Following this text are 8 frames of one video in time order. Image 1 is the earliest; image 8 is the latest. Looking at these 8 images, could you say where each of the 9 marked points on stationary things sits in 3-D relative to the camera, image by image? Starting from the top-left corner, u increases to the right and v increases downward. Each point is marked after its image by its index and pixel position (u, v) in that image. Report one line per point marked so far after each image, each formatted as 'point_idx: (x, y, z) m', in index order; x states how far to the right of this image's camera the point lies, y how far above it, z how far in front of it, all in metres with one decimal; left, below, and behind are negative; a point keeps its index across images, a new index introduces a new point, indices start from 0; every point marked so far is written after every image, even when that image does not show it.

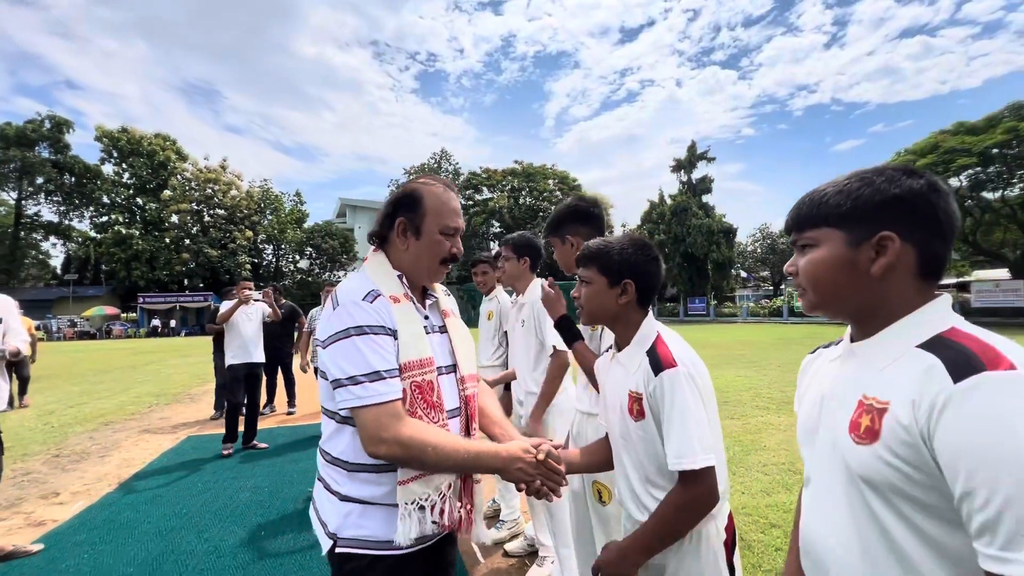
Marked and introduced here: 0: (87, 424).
0: (-5.8, -1.9, +7.2) m
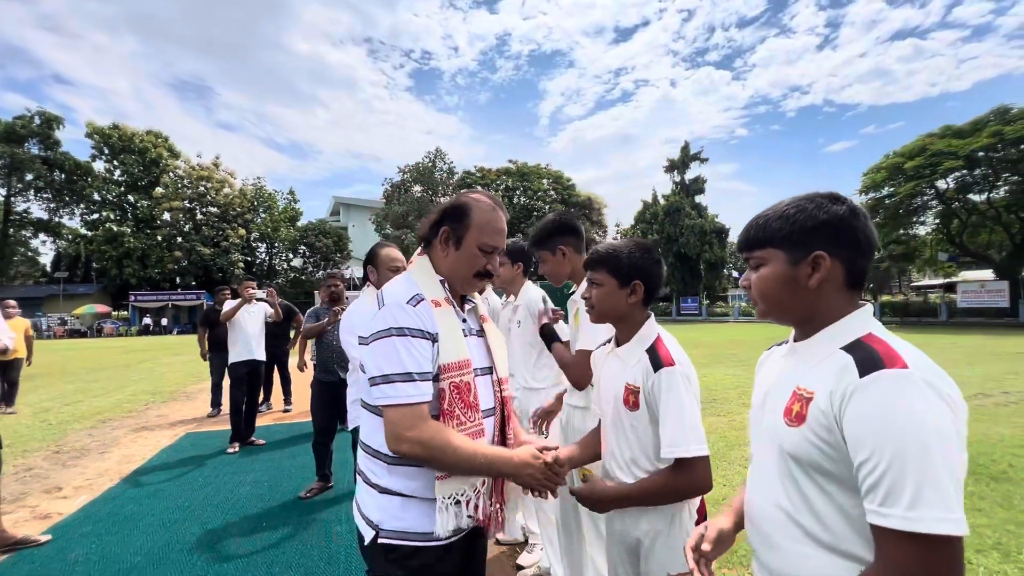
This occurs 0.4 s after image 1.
0: (-5.9, -1.8, +7.3) m
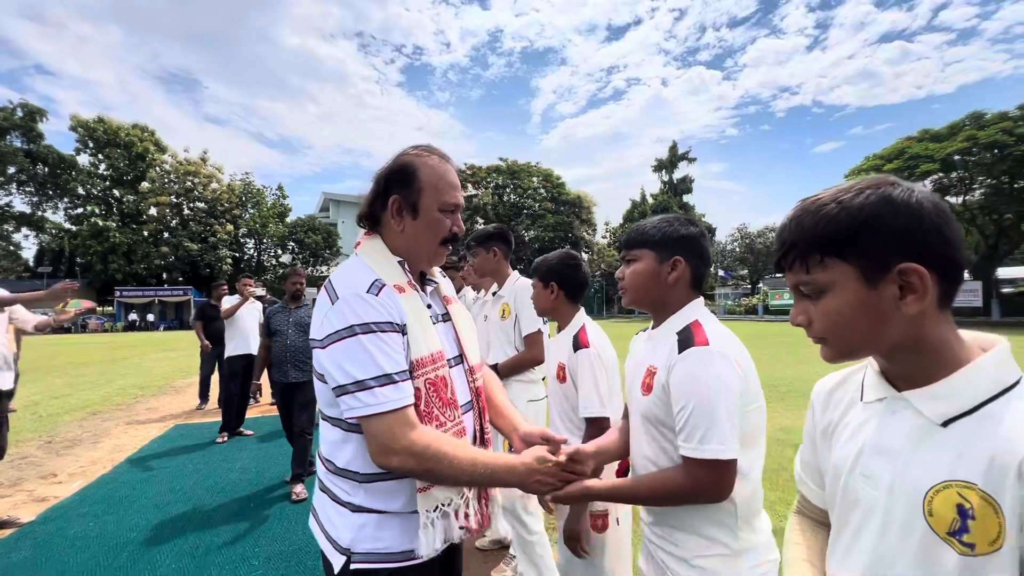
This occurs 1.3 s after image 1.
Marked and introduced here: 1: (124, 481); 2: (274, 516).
0: (-6.2, -1.8, +7.5) m
1: (-3.2, -1.6, +4.3) m
2: (-1.6, -1.6, +3.6) m
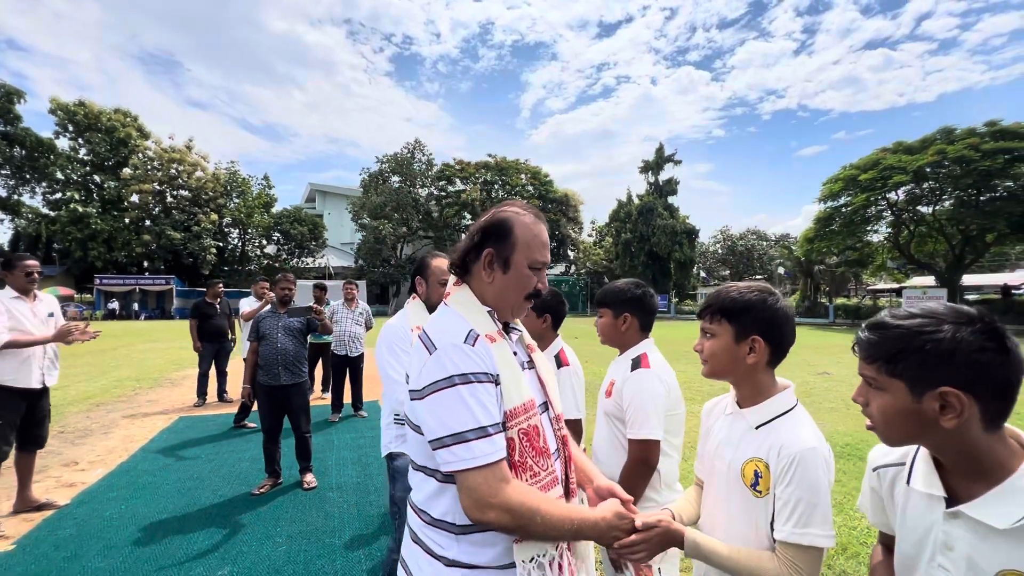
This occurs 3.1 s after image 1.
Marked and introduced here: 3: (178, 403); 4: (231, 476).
0: (-6.4, -1.7, +7.8) m
1: (-3.3, -1.6, +4.7) m
2: (-1.7, -1.6, +4.1) m
3: (-5.1, -1.8, +8.1) m
4: (-2.4, -1.6, +4.5) m
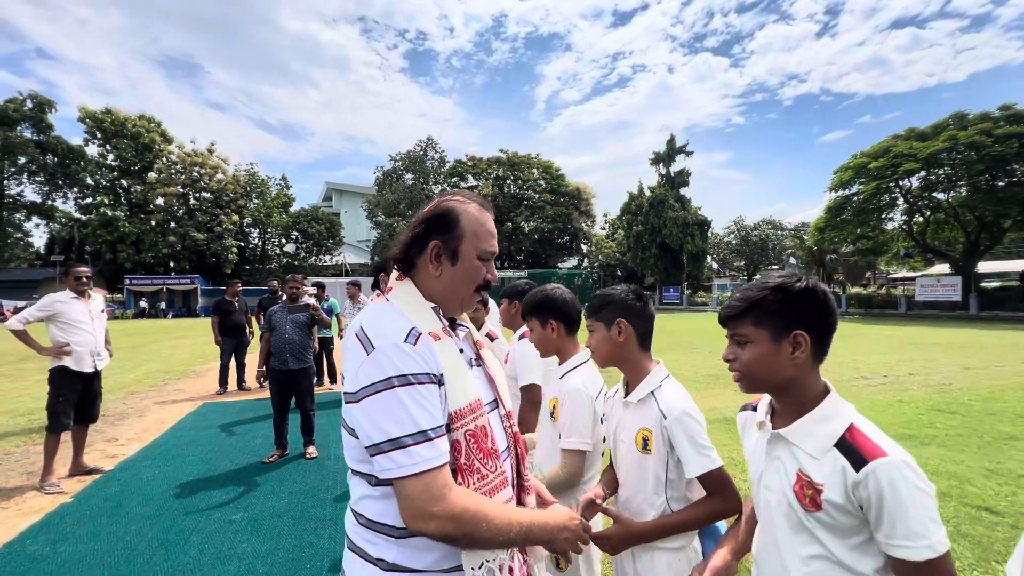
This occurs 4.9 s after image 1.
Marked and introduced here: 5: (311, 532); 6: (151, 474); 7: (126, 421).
0: (-6.6, -1.7, +8.7) m
1: (-3.5, -1.6, +5.5) m
2: (-2.0, -1.6, +4.8) m
3: (-5.3, -1.8, +8.9) m
4: (-2.7, -1.6, +5.3) m
5: (-1.4, -1.7, +3.7) m
6: (-3.2, -1.6, +4.6) m
7: (-4.9, -1.7, +6.7) m
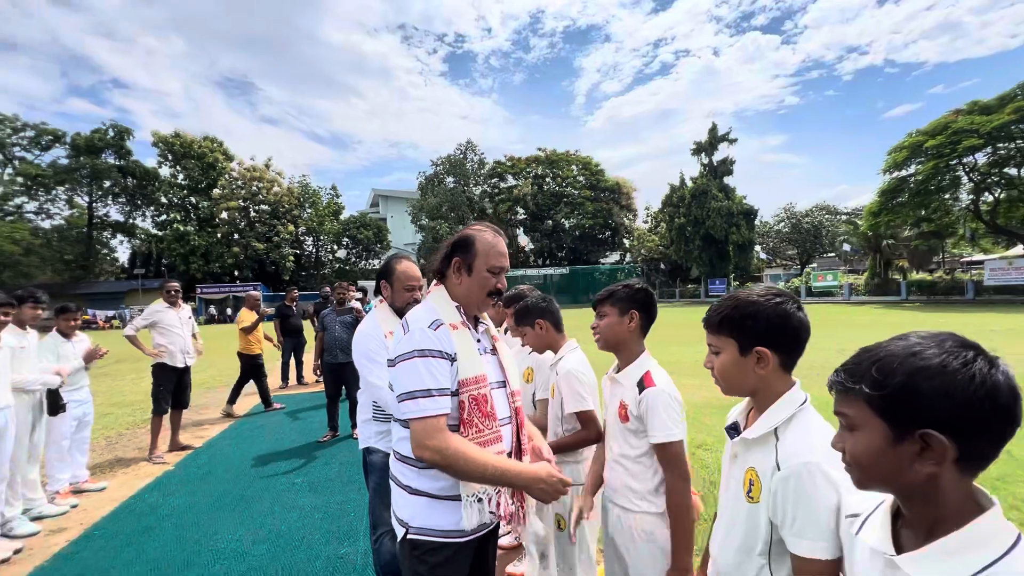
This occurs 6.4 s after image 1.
0: (-6.0, -1.9, +10.0) m
1: (-3.3, -1.7, +6.5) m
2: (-1.8, -1.7, +5.7) m
3: (-4.7, -1.9, +10.1) m
4: (-2.5, -1.7, +6.3) m
5: (-1.4, -1.7, +4.5) m
6: (-3.0, -1.7, +5.6) m
7: (-4.6, -1.8, +7.8) m
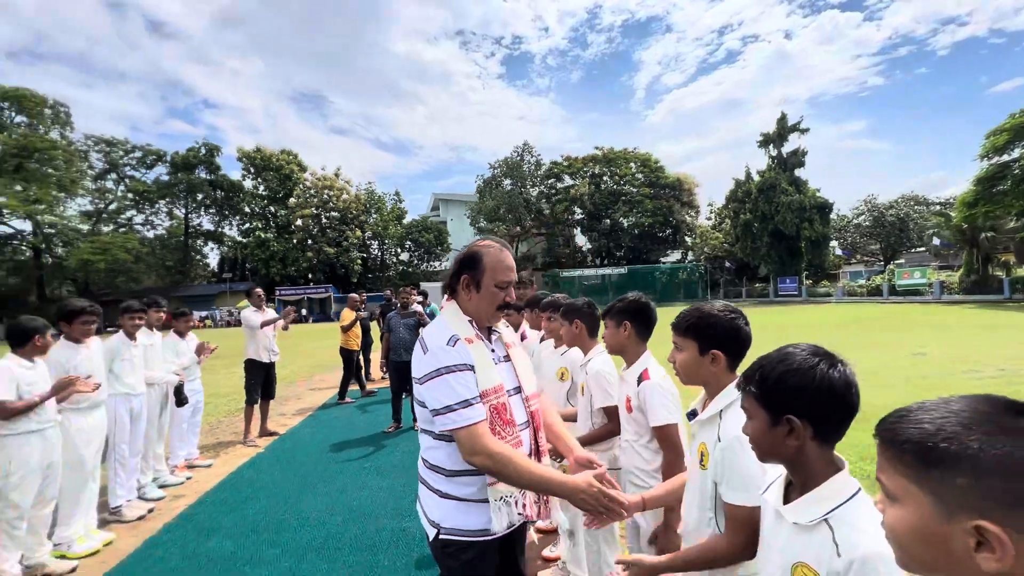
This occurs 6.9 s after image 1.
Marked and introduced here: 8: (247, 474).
0: (-5.0, -2.0, +11.1) m
1: (-2.6, -1.8, +7.3) m
2: (-1.3, -1.8, +6.4) m
3: (-3.6, -2.0, +11.0) m
4: (-1.9, -1.8, +7.0) m
5: (-1.0, -1.8, +5.1) m
6: (-2.5, -1.8, +6.4) m
7: (-3.8, -1.9, +8.8) m
8: (-2.7, -1.9, +5.3) m
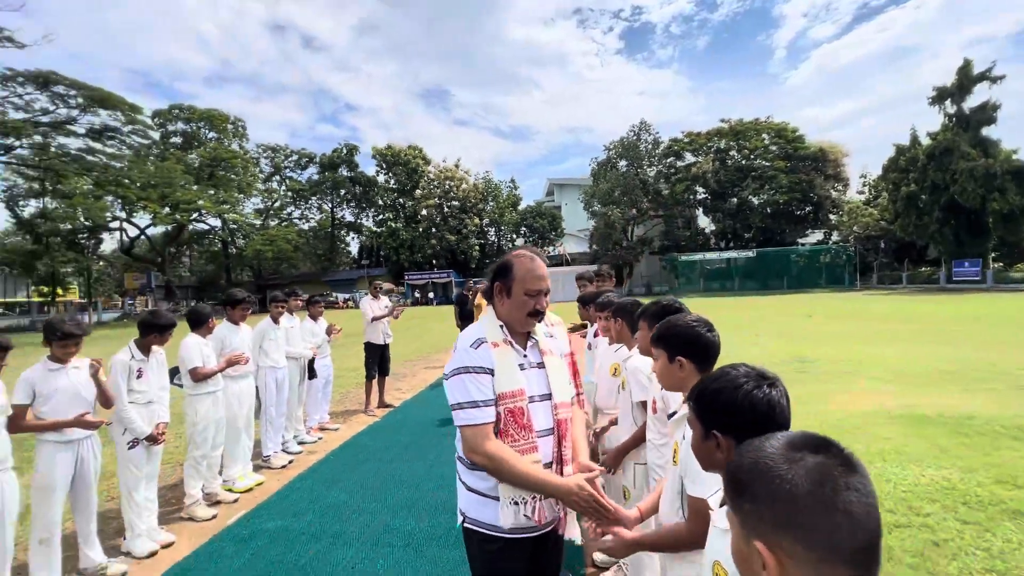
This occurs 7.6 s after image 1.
0: (-3.2, -1.9, +12.9) m
1: (-1.9, -1.8, +8.7) m
2: (-0.8, -1.8, +7.4) m
3: (-1.9, -1.9, +12.5) m
4: (-1.2, -1.8, +8.1) m
5: (-0.8, -1.9, +6.1) m
6: (-1.9, -1.9, +7.7) m
7: (-2.6, -1.9, +10.3) m
8: (-2.4, -2.0, +6.7) m
